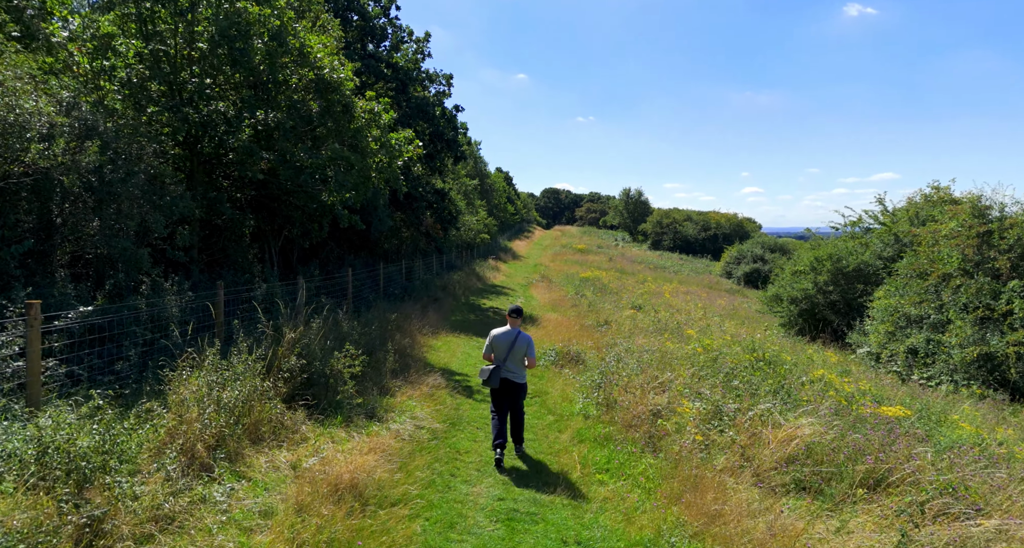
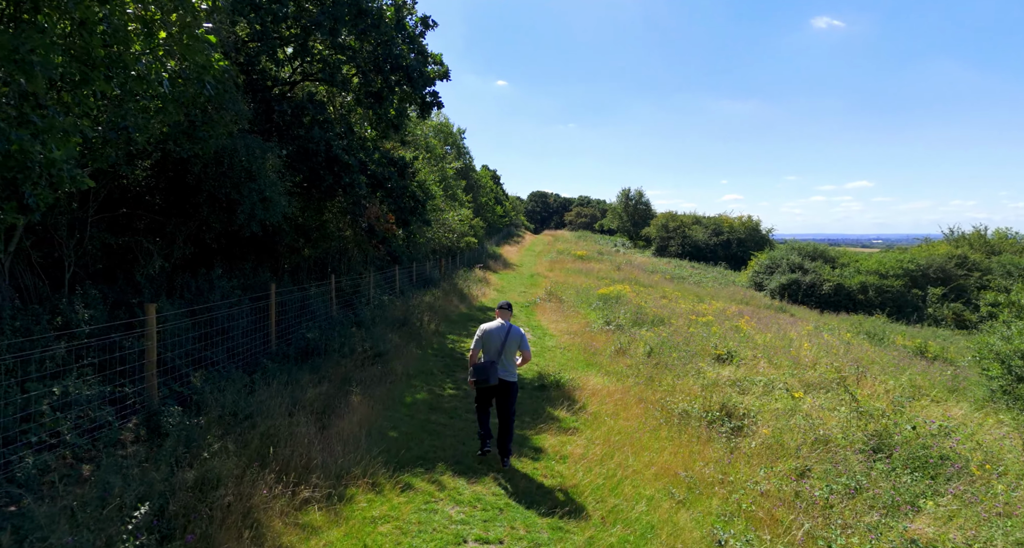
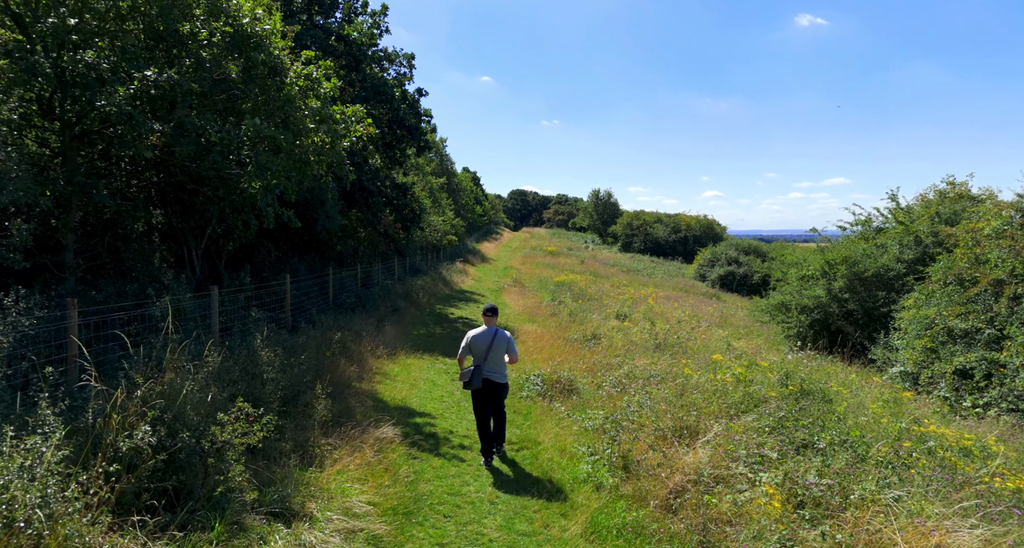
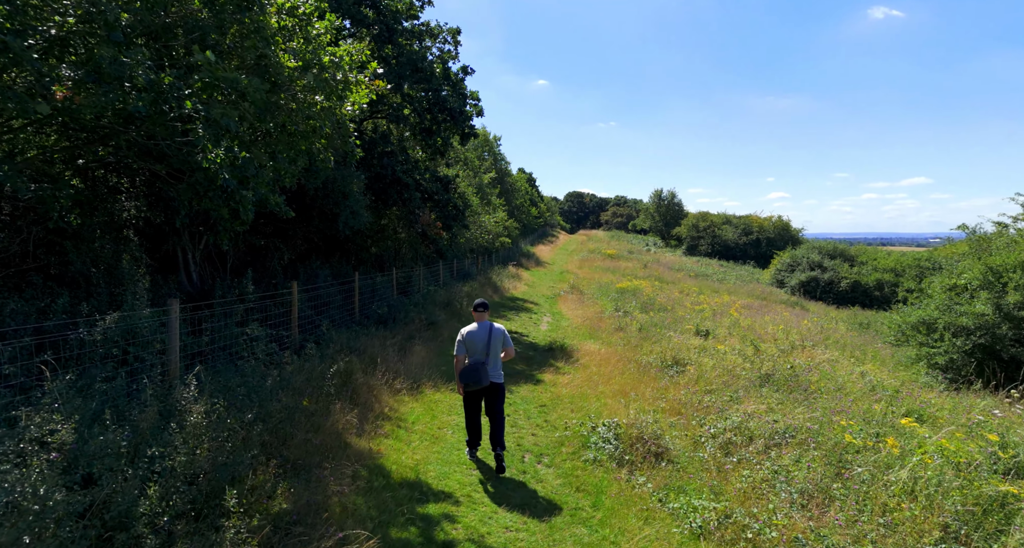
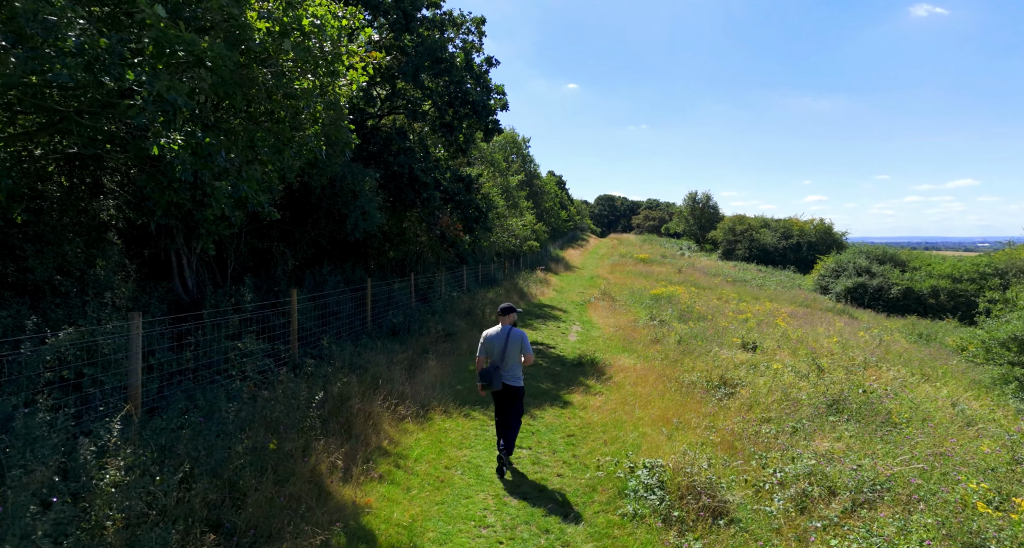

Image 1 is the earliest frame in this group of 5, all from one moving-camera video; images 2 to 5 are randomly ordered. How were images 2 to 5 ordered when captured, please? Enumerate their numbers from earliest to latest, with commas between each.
3, 4, 5, 2
